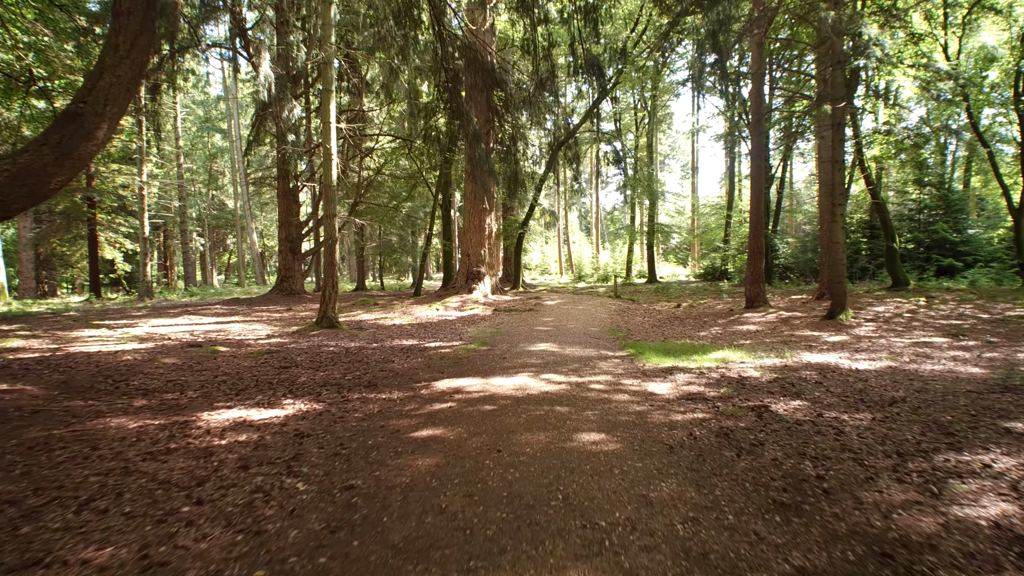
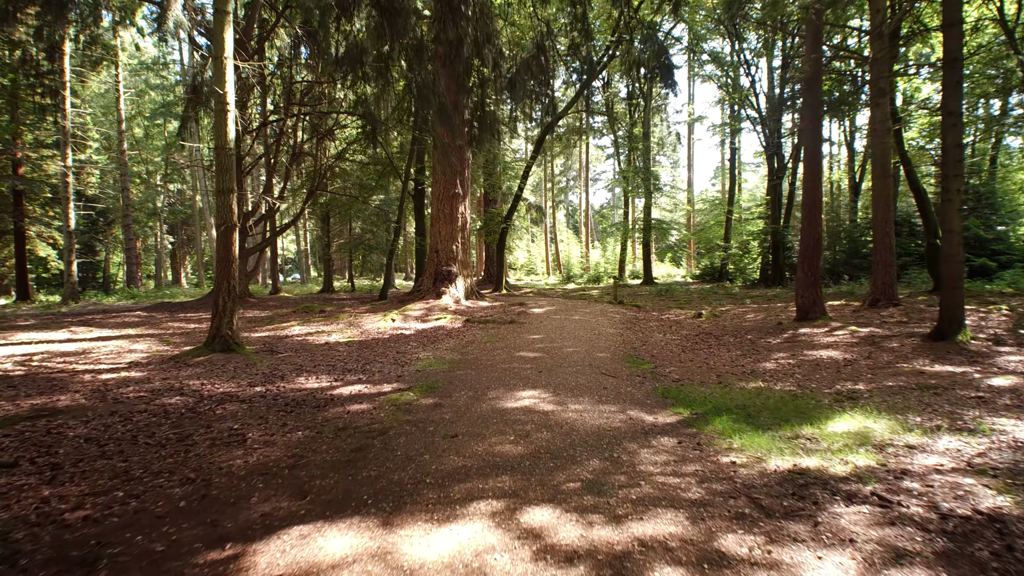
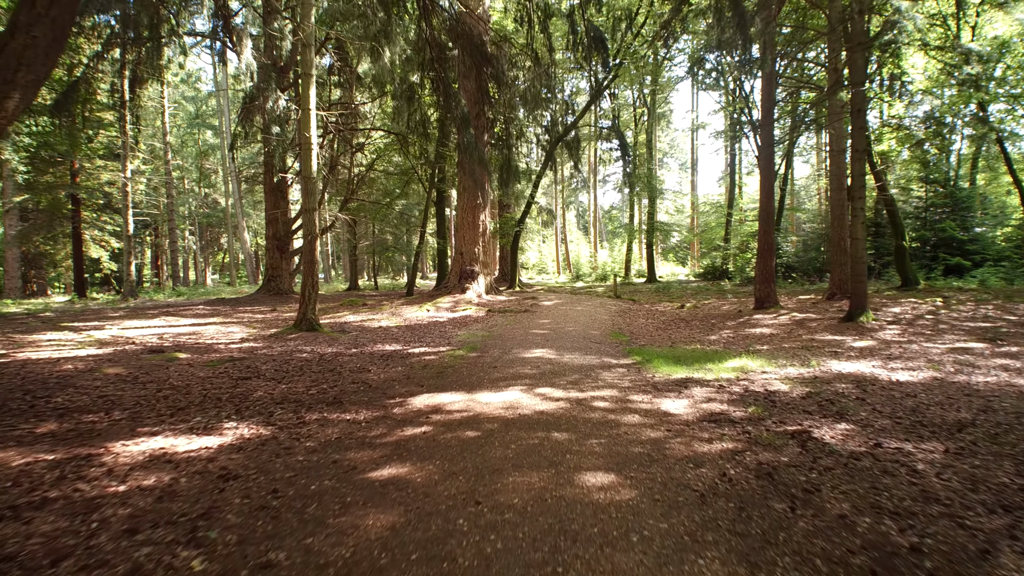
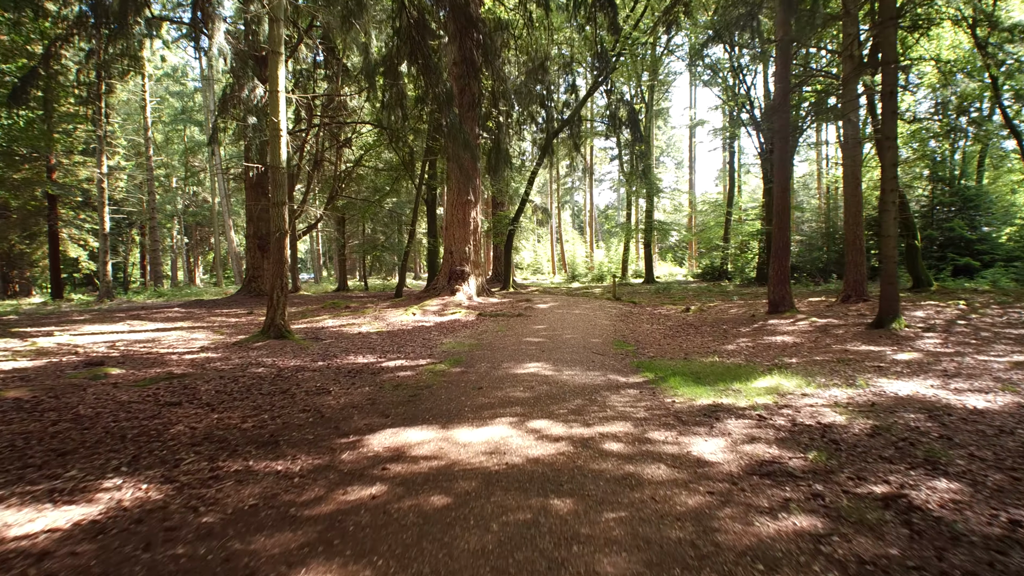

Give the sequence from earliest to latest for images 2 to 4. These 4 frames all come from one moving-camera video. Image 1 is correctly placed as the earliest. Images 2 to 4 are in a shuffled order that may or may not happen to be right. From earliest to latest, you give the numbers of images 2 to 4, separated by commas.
3, 4, 2
